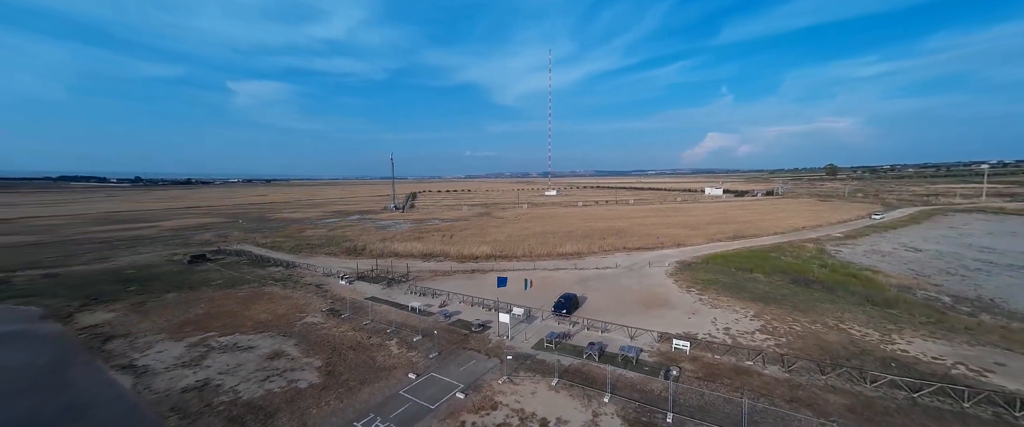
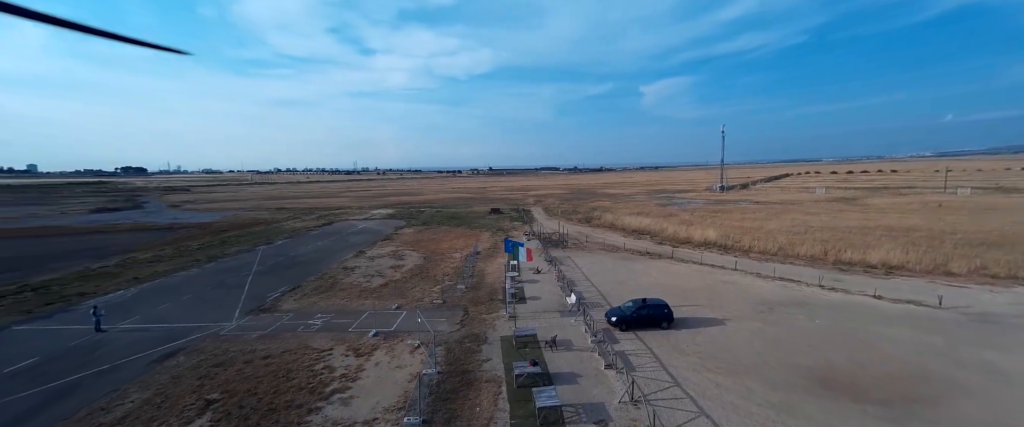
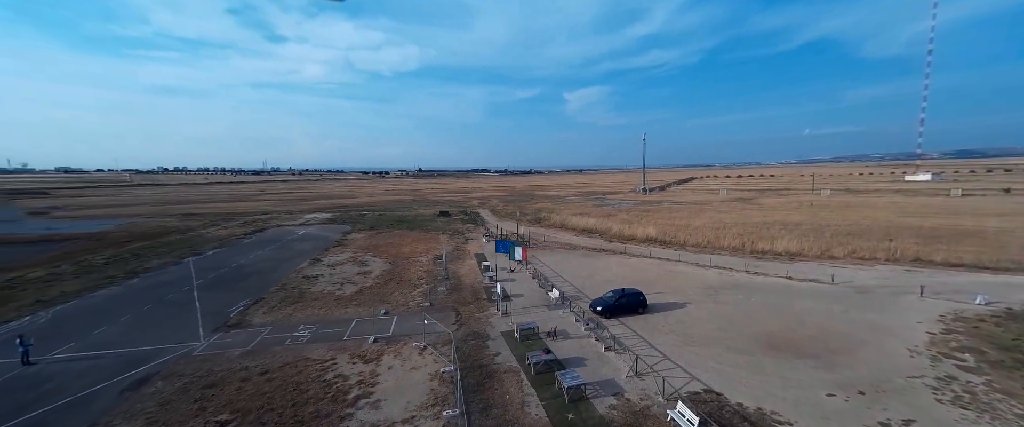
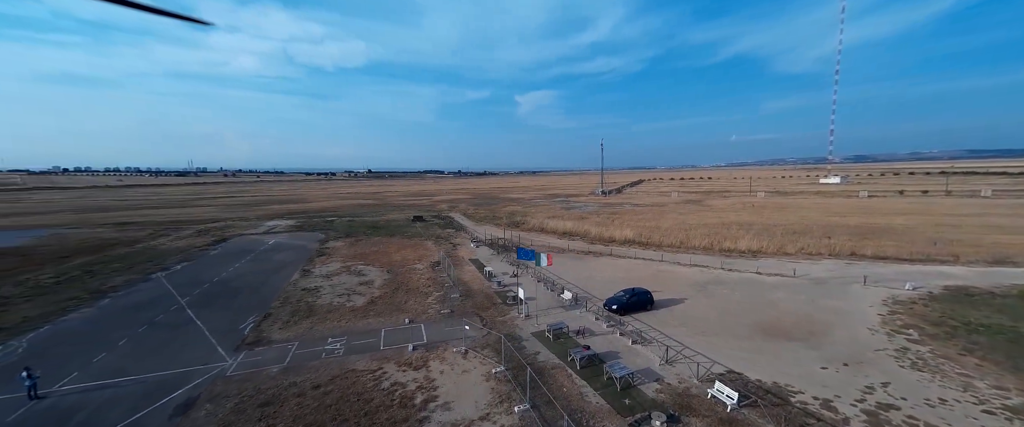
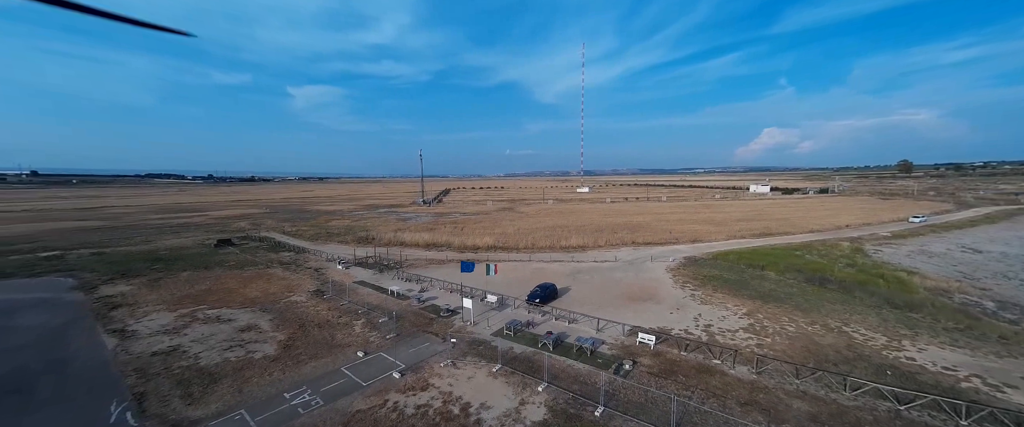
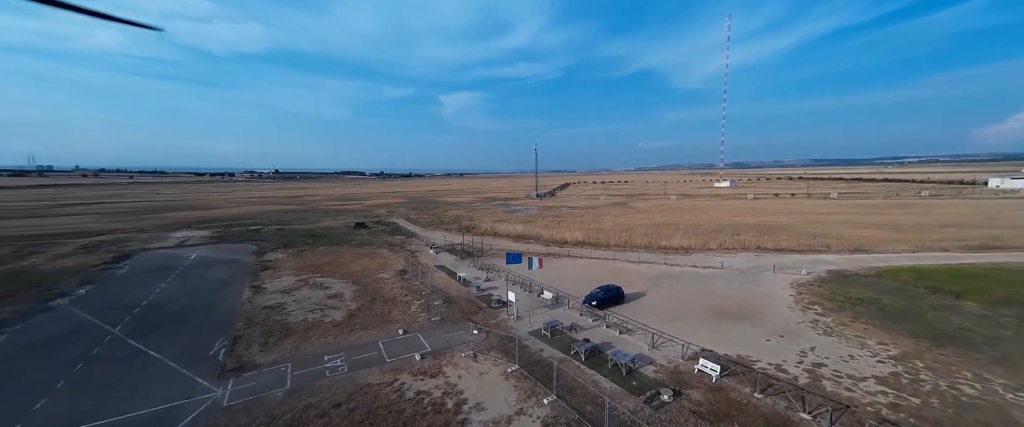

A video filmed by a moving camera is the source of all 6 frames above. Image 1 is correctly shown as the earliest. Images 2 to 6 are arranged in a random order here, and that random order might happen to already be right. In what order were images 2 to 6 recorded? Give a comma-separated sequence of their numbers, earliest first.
5, 6, 4, 3, 2
